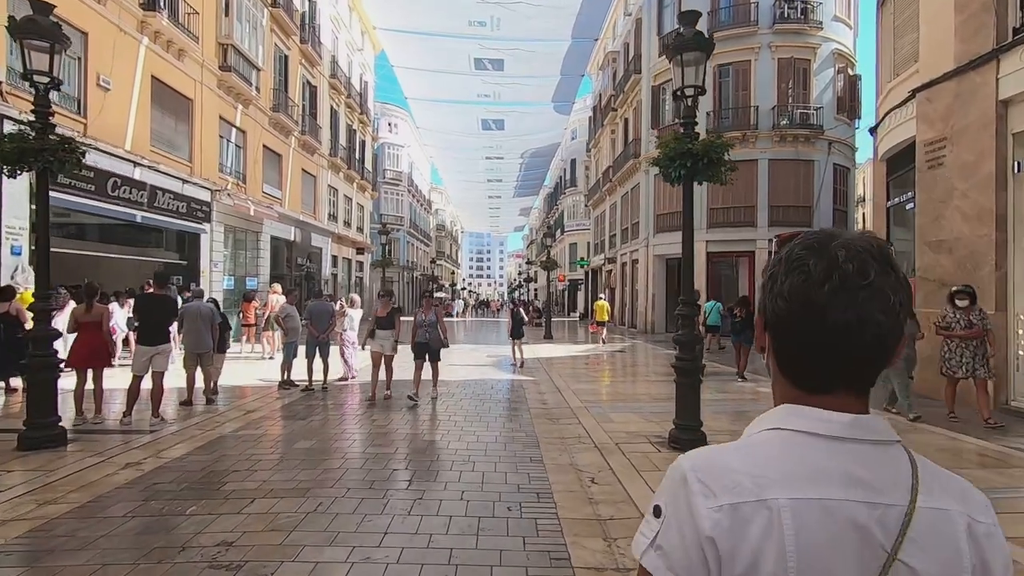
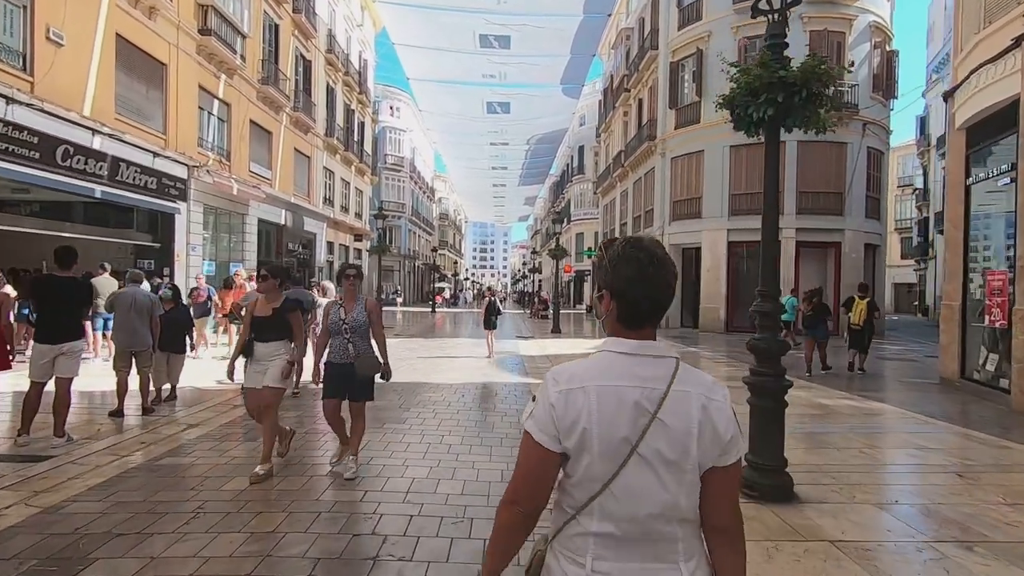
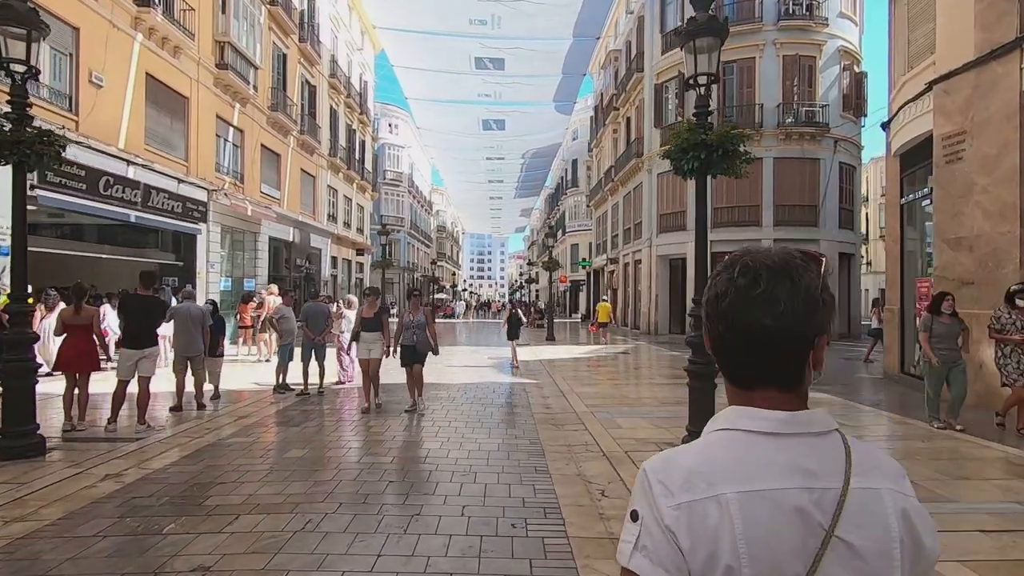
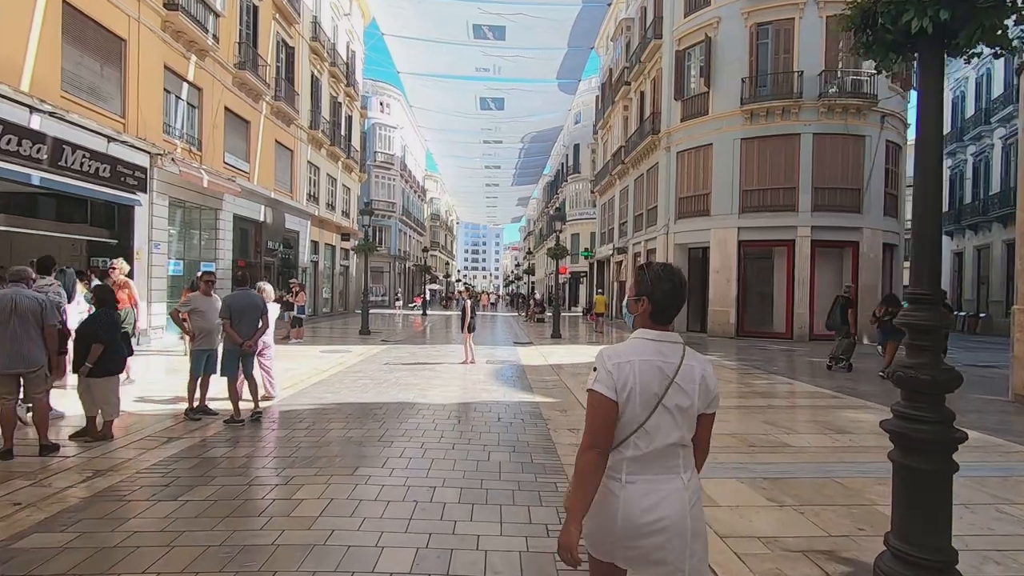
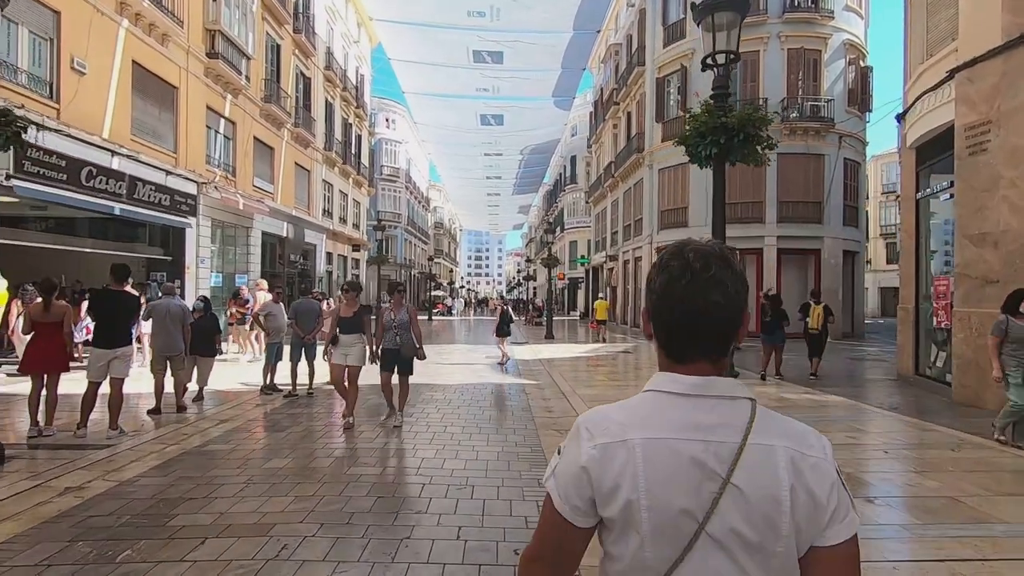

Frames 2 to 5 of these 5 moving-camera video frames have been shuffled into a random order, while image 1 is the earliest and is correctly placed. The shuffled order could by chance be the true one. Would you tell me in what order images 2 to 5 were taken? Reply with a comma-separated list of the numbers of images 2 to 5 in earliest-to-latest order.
3, 5, 2, 4
